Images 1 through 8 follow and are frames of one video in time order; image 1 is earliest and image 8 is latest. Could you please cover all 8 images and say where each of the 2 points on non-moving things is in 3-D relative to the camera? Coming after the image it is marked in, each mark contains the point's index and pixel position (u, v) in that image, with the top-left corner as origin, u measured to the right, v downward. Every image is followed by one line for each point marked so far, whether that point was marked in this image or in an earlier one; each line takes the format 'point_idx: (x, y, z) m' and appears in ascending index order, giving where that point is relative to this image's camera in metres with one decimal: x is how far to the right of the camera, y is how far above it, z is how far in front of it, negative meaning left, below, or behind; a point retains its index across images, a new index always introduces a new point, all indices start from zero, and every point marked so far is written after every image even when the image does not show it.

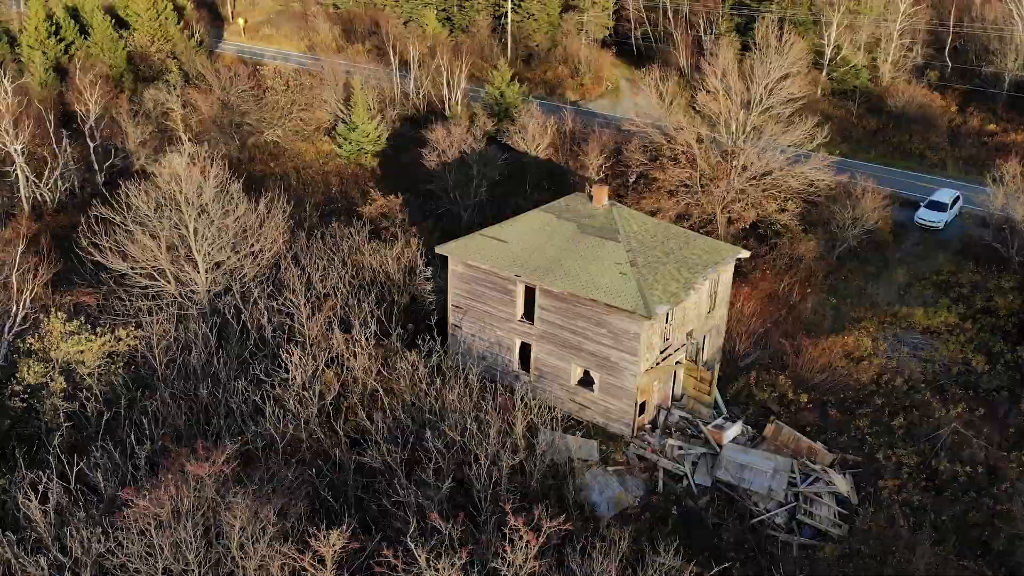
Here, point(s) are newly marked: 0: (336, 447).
0: (-3.6, -3.2, +17.0) m
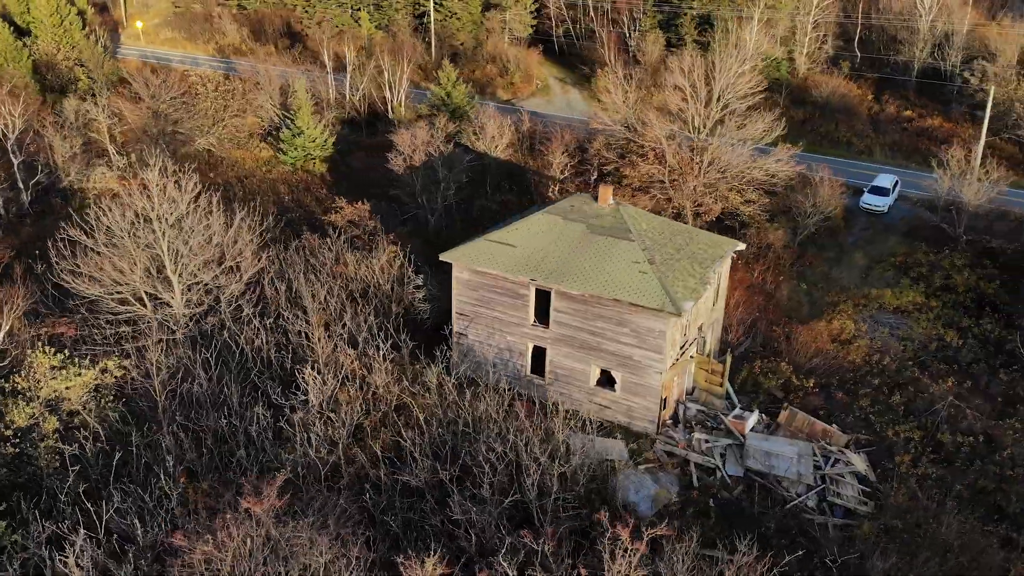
0: (-2.7, -3.5, +16.3) m
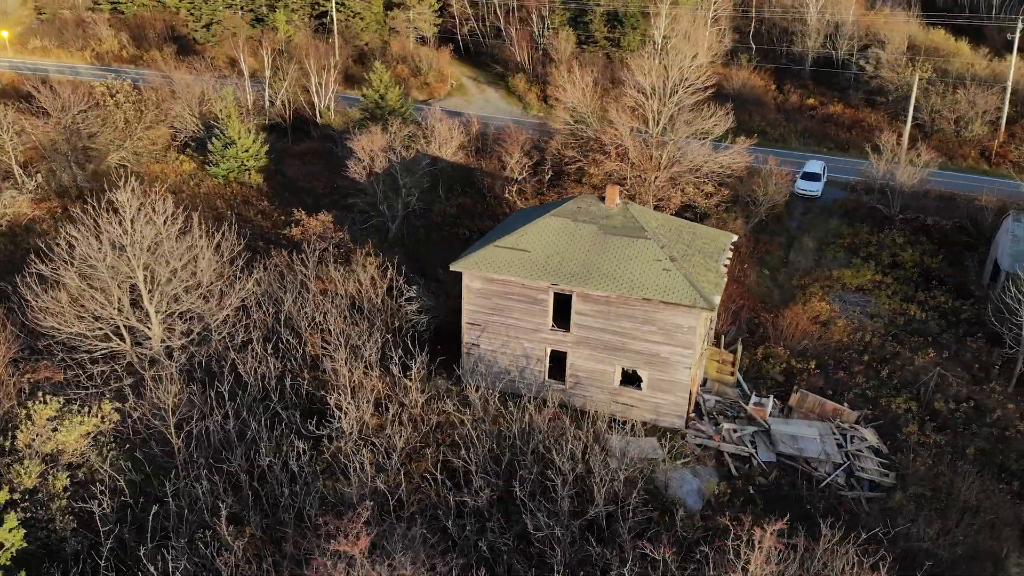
0: (-1.5, -3.8, +15.7) m
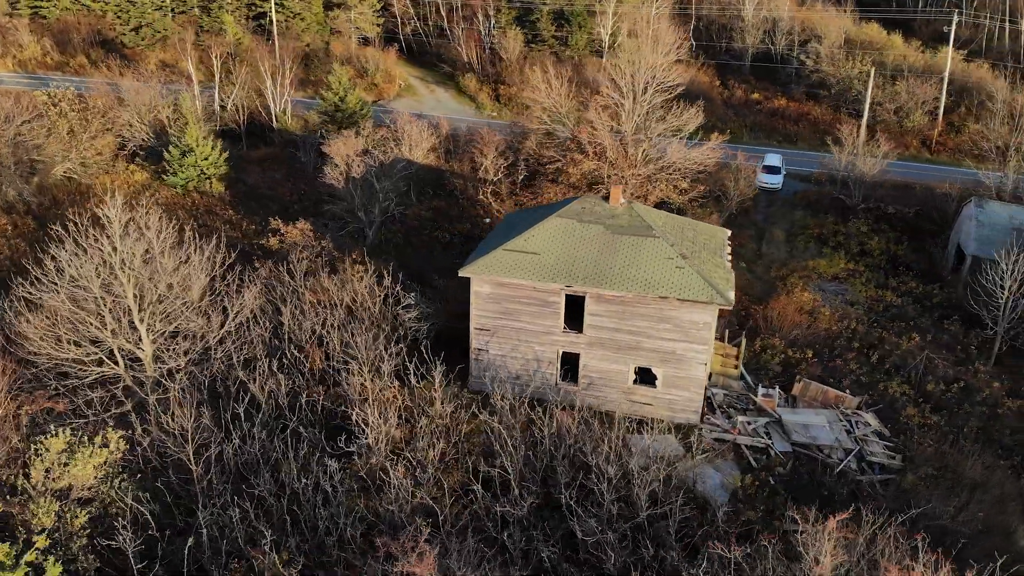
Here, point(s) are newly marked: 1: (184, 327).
0: (-0.7, -3.9, +15.4) m
1: (-7.2, -0.9, +18.6) m
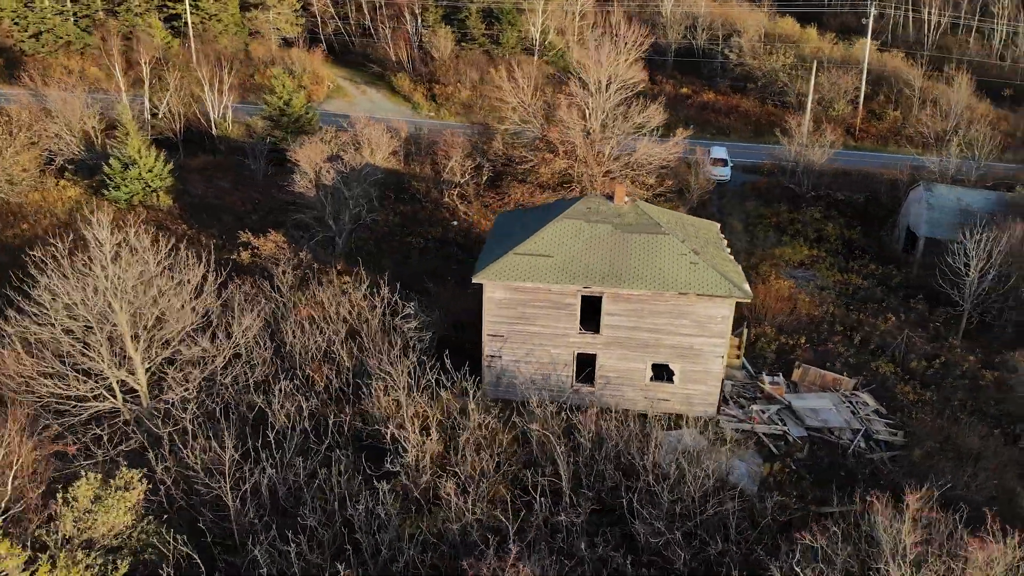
0: (+0.3, -4.1, +15.1) m
1: (-6.7, -1.3, +17.5) m
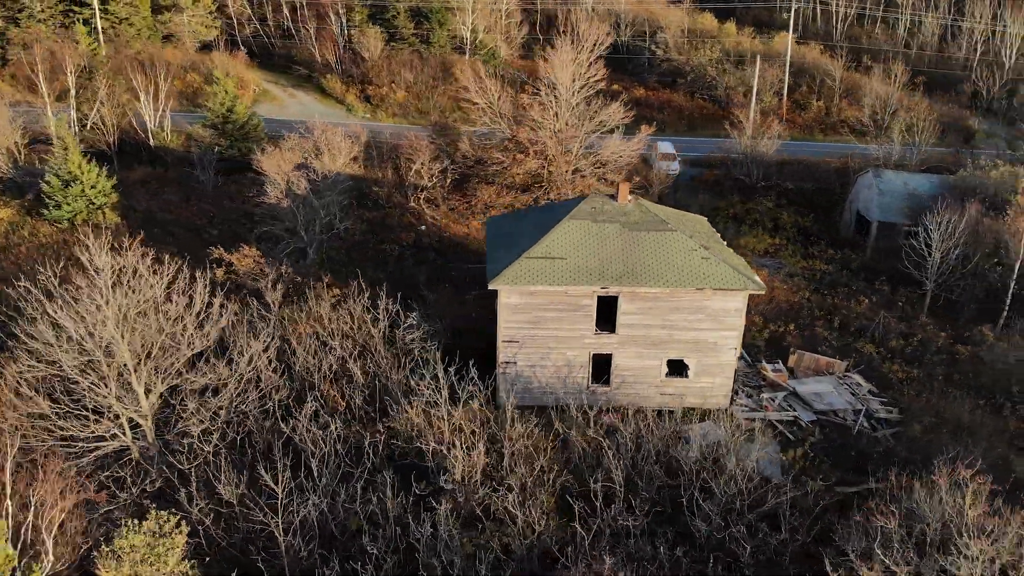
0: (+1.4, -4.1, +14.9) m
1: (-6.0, -1.8, +16.4) m
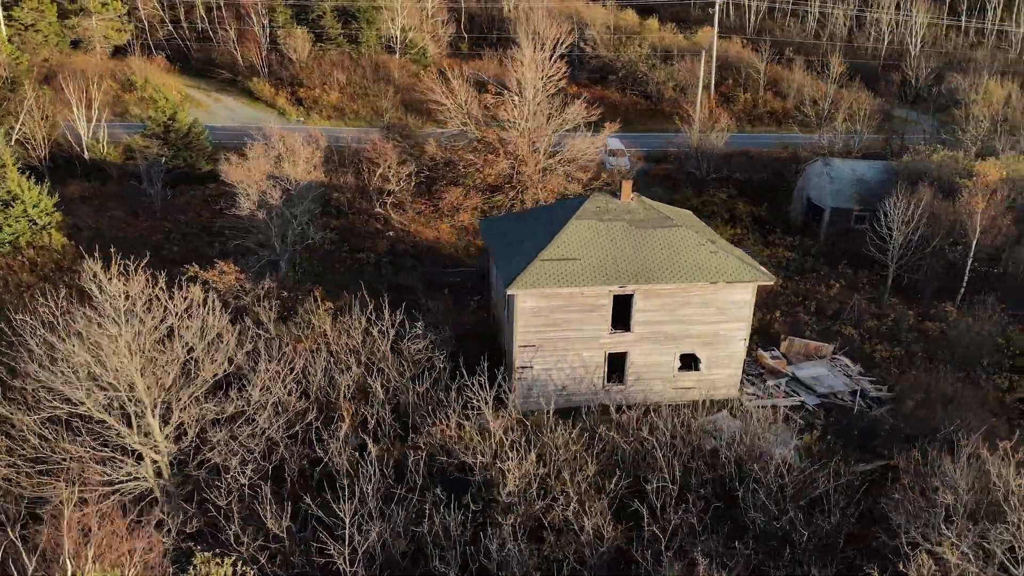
0: (+2.4, -4.1, +14.8) m
1: (-5.2, -2.2, +15.3) m
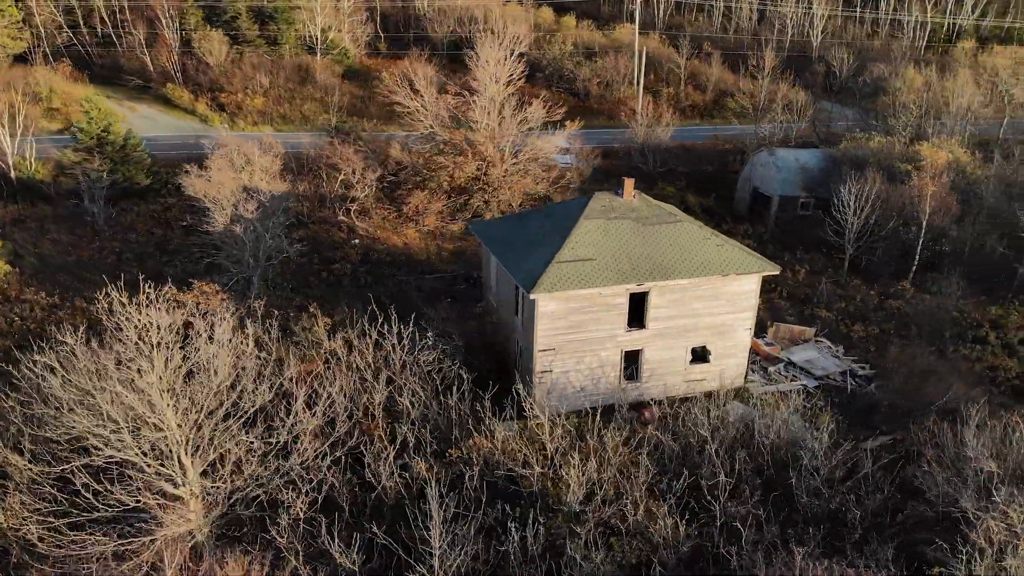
0: (+3.6, -4.1, +14.9) m
1: (-4.1, -2.6, +14.4) m
